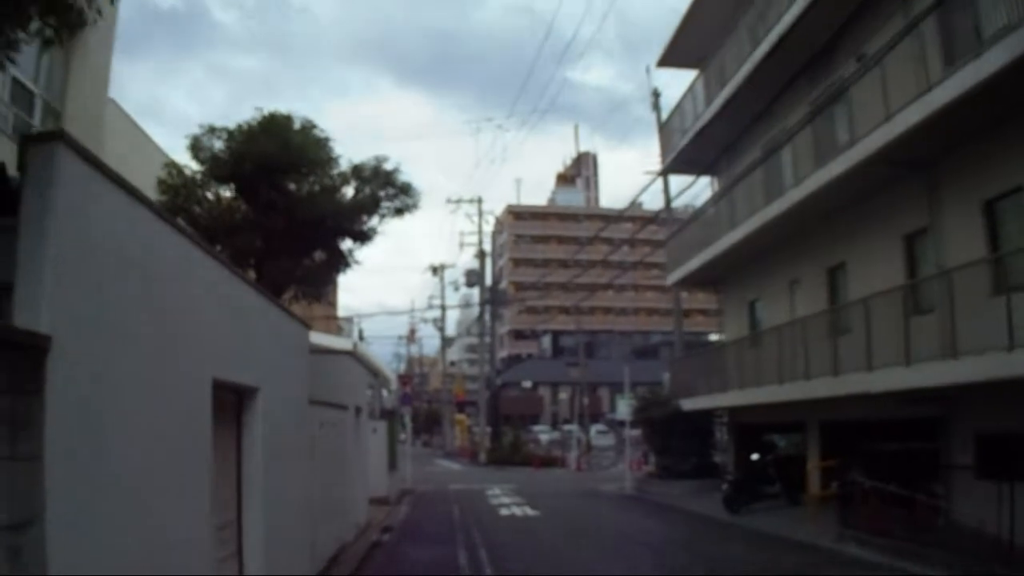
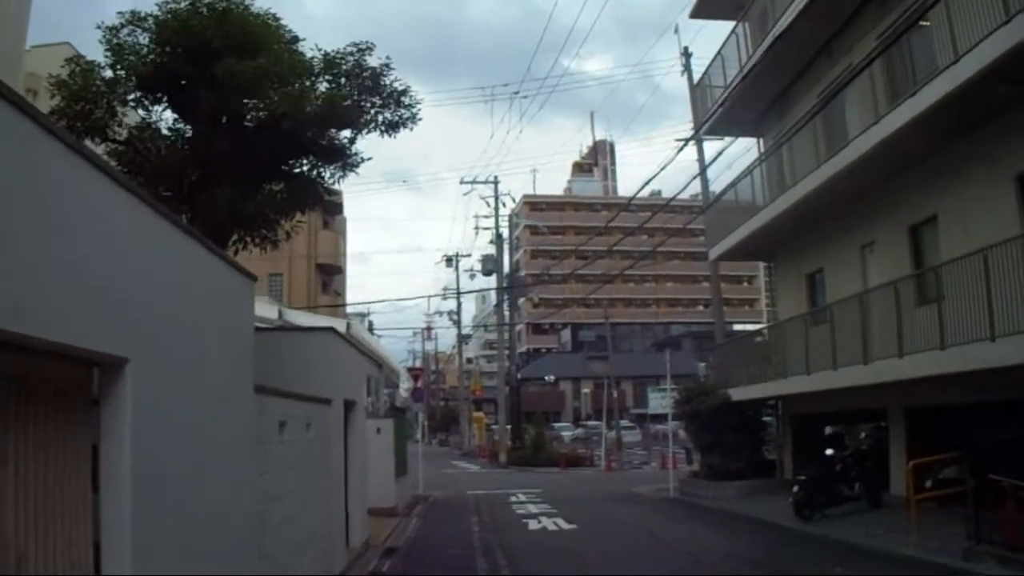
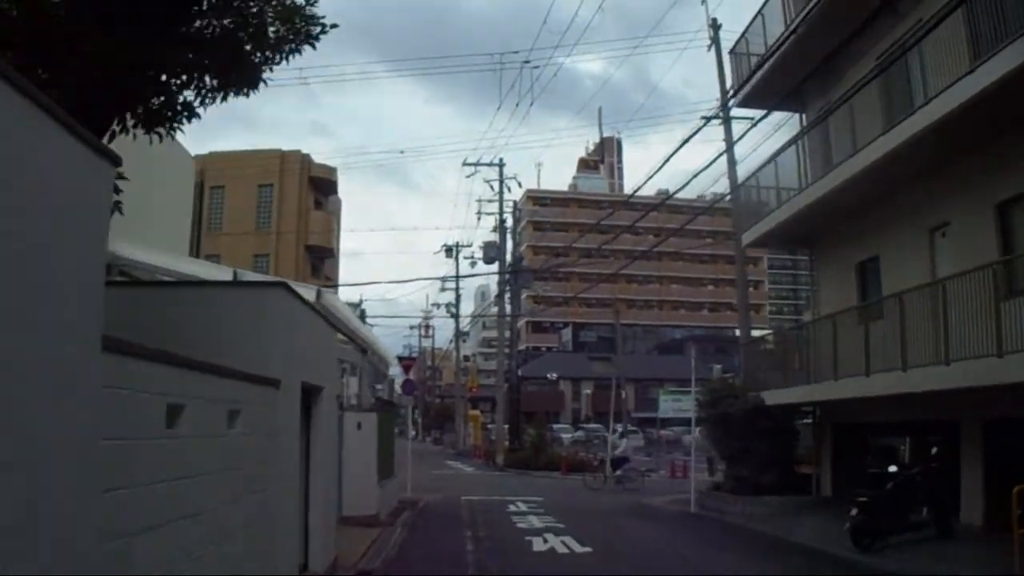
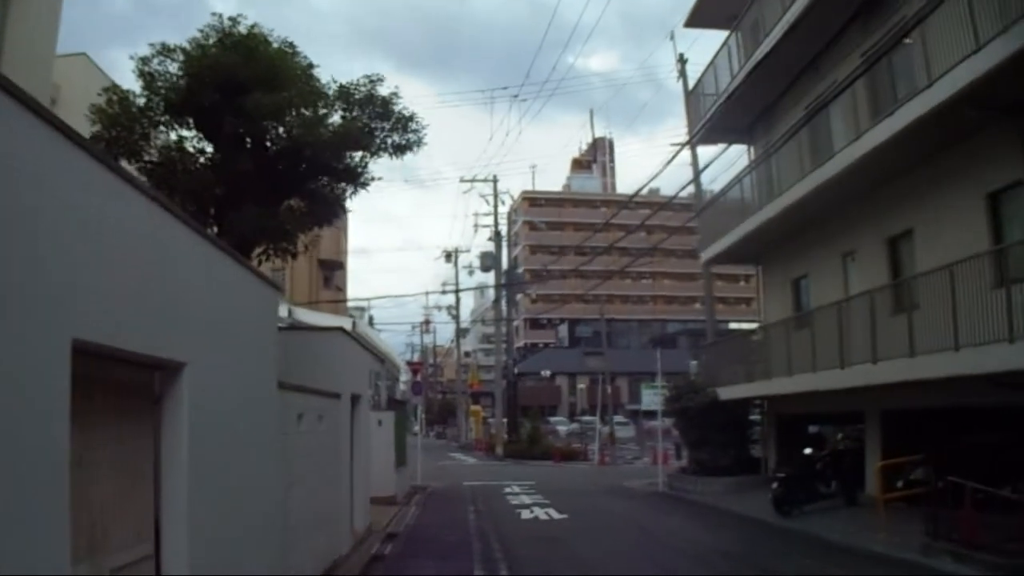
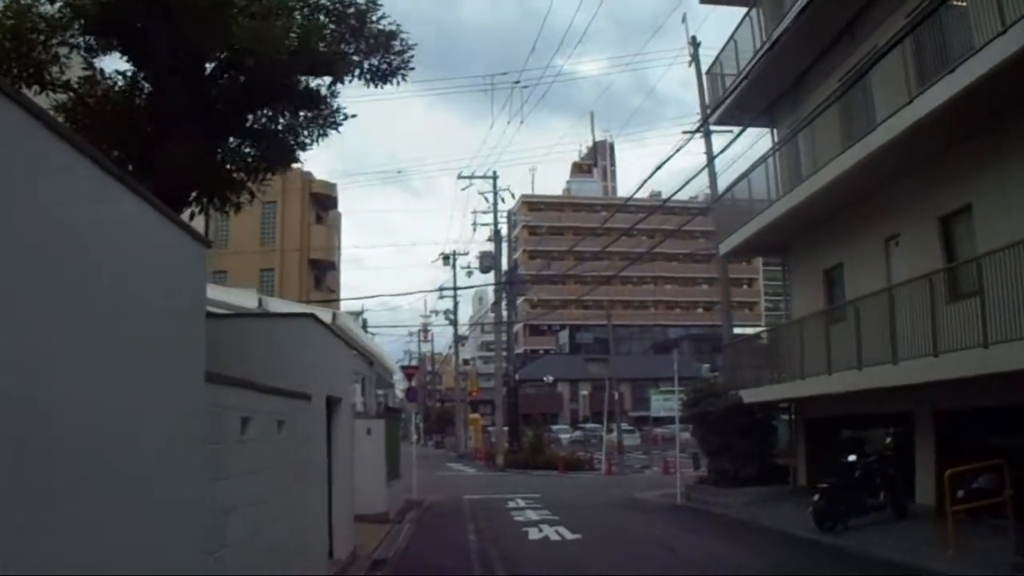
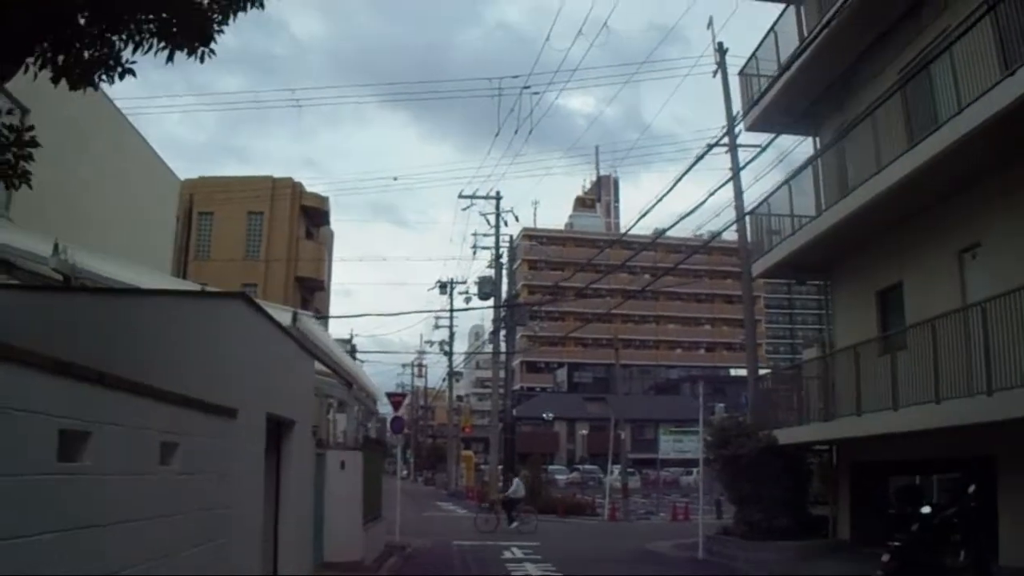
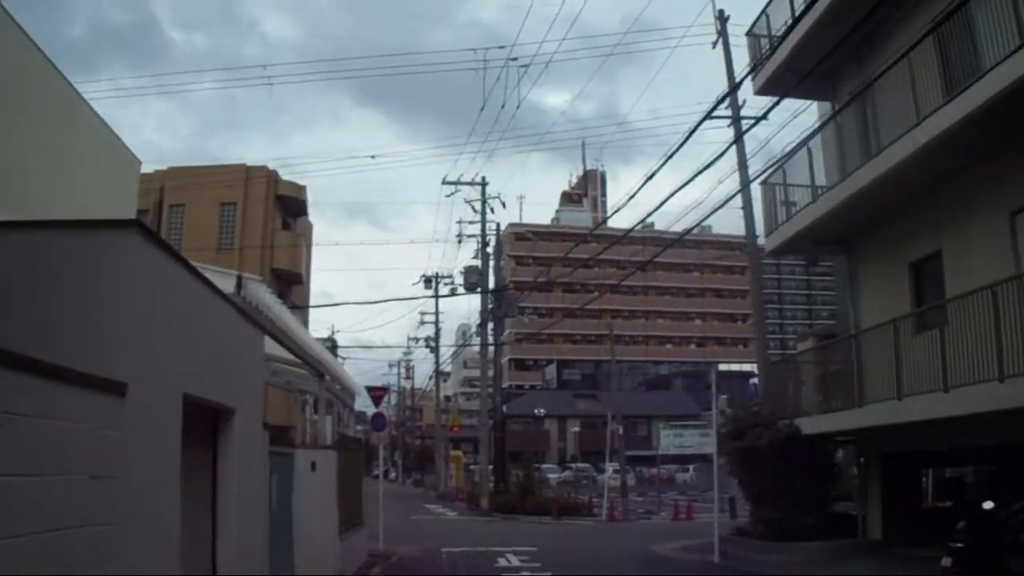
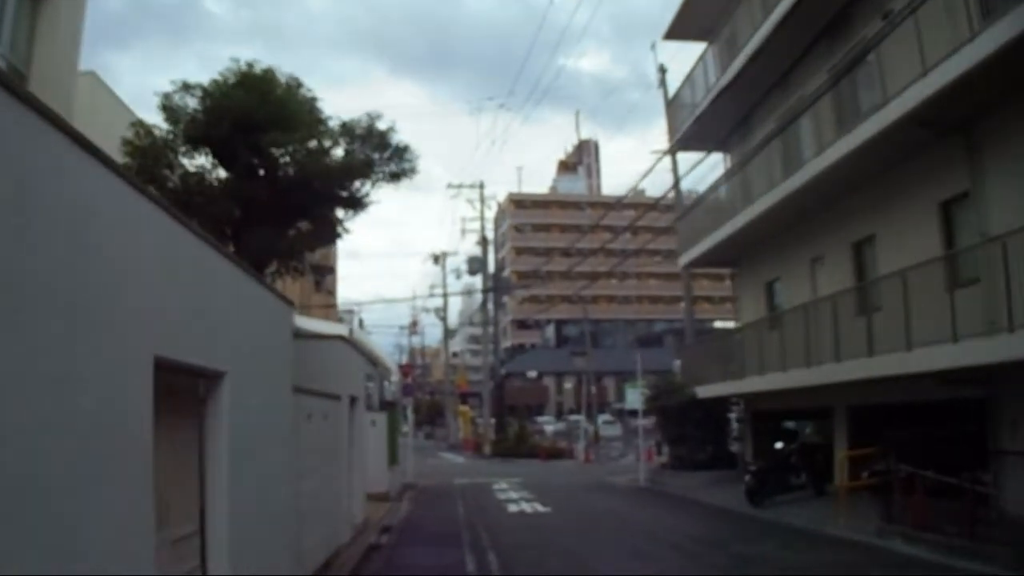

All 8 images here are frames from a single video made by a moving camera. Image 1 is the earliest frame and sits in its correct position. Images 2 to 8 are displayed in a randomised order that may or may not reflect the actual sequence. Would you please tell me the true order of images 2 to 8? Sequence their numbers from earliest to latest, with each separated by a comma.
8, 4, 2, 5, 3, 6, 7
